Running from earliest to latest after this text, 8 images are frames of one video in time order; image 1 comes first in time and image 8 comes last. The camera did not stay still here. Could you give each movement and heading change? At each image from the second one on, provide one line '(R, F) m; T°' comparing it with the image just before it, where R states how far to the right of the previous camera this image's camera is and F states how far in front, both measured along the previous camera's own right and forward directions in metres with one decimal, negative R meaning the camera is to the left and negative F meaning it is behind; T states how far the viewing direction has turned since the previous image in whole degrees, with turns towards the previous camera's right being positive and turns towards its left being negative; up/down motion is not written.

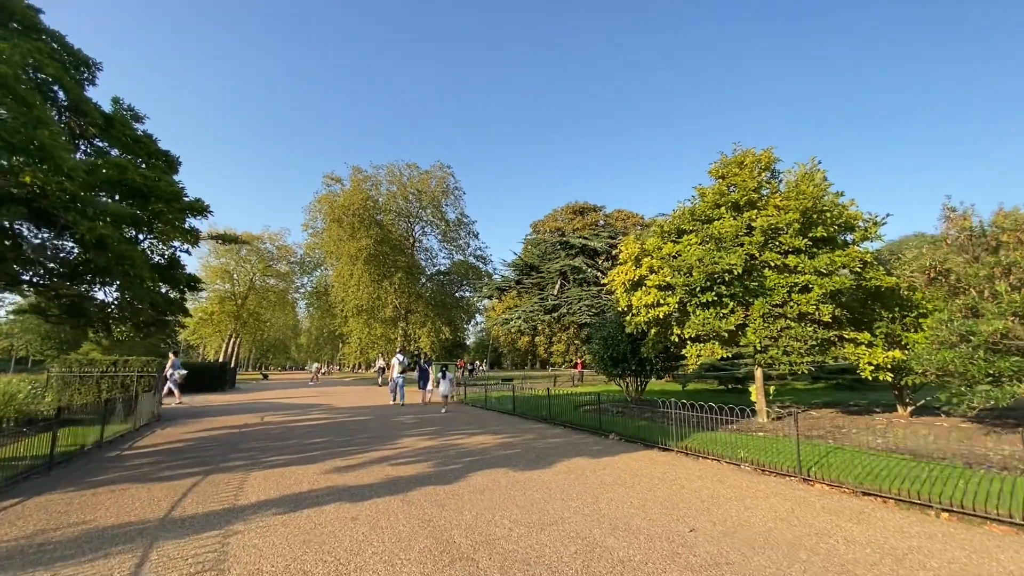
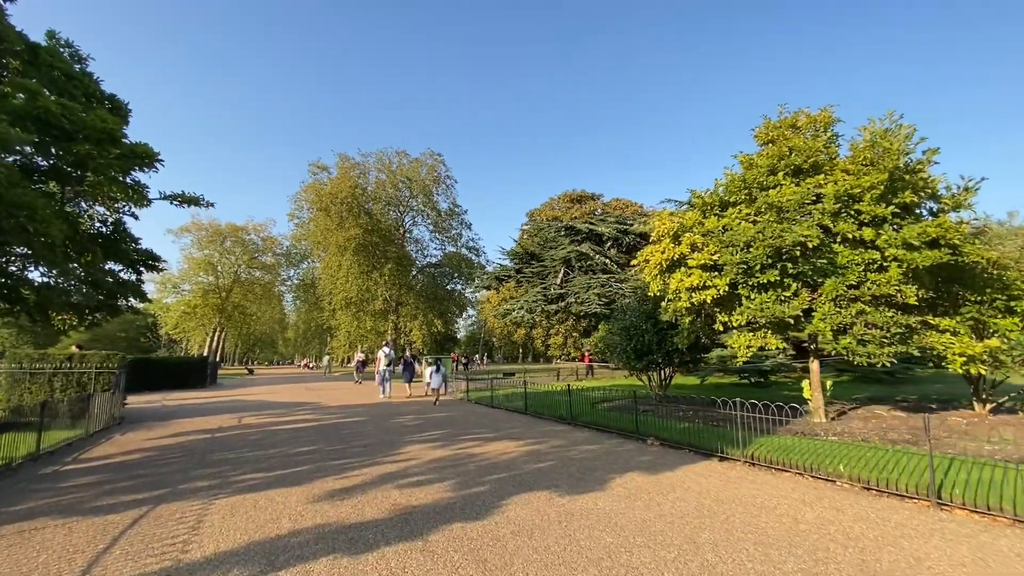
(-0.7, +1.9) m; +1°
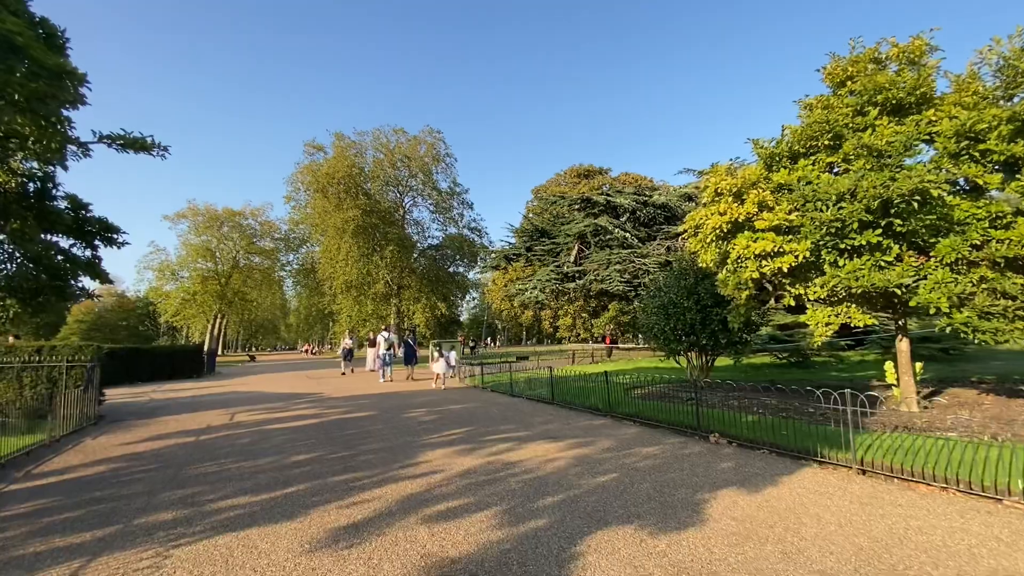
(-0.6, +1.8) m; 0°
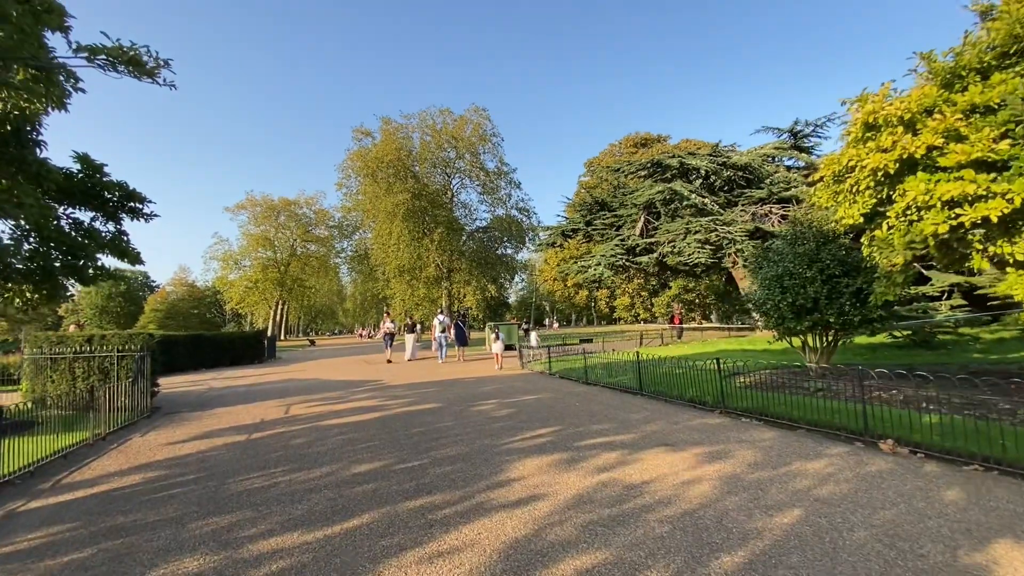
(-0.8, +1.8) m; -6°
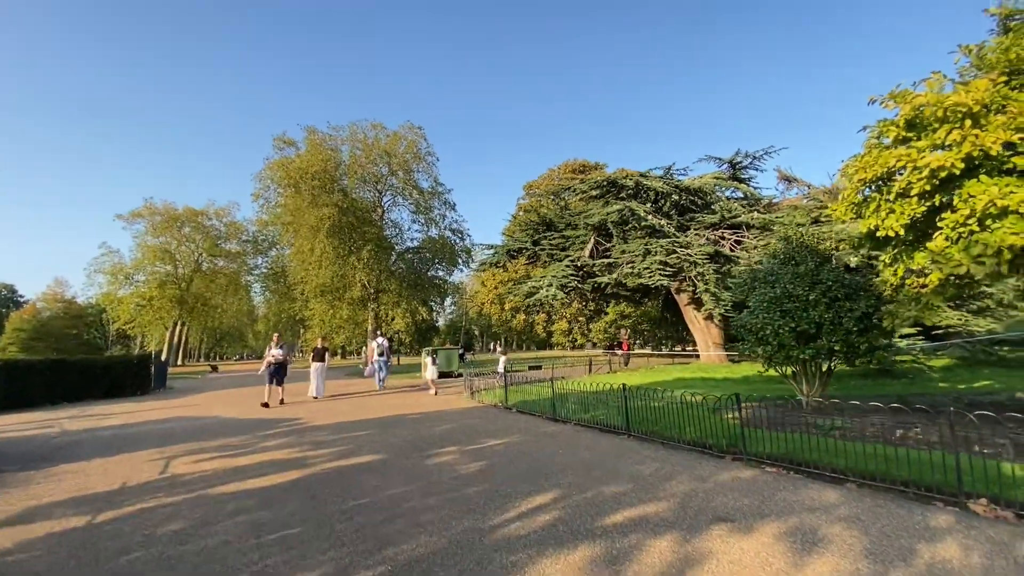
(-0.8, +2.2) m; +9°
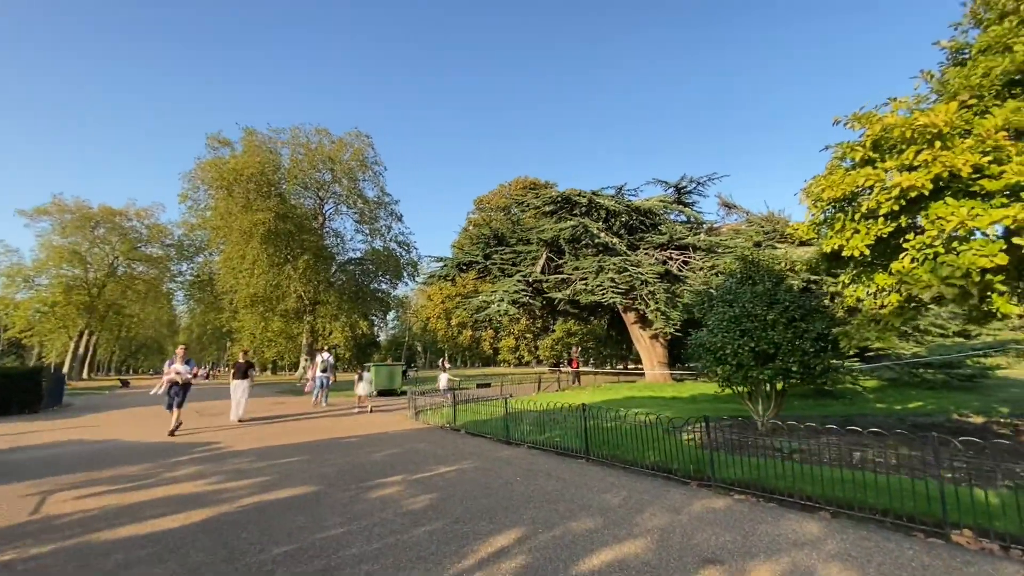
(-0.2, +0.7) m; +7°
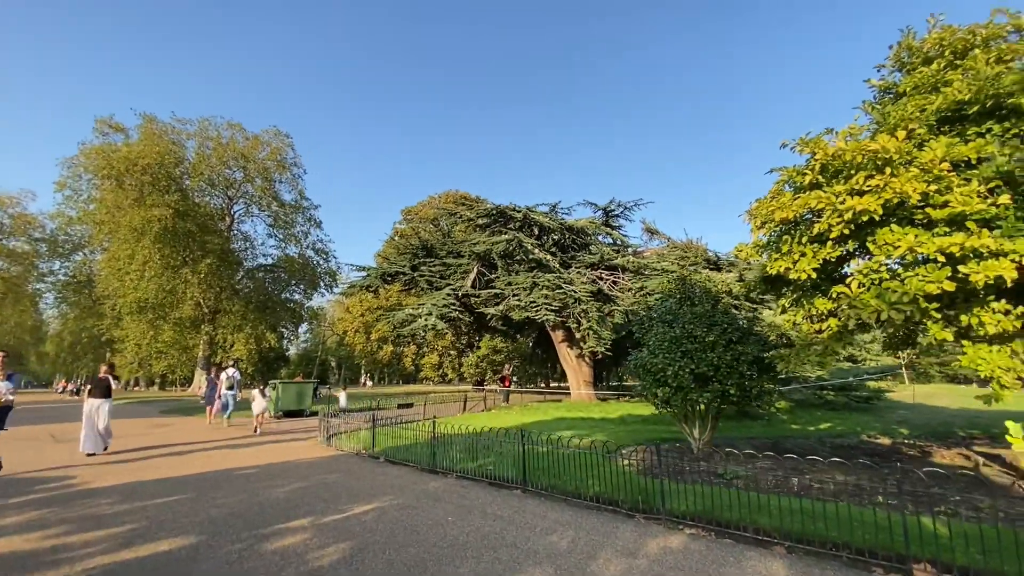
(-0.2, +0.9) m; +9°
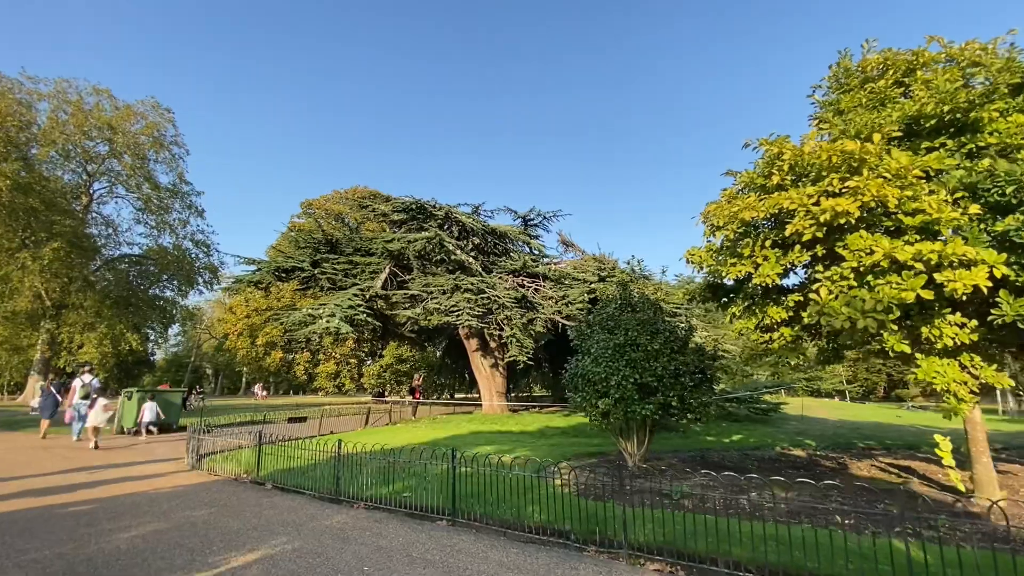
(-0.5, +1.3) m; +11°
